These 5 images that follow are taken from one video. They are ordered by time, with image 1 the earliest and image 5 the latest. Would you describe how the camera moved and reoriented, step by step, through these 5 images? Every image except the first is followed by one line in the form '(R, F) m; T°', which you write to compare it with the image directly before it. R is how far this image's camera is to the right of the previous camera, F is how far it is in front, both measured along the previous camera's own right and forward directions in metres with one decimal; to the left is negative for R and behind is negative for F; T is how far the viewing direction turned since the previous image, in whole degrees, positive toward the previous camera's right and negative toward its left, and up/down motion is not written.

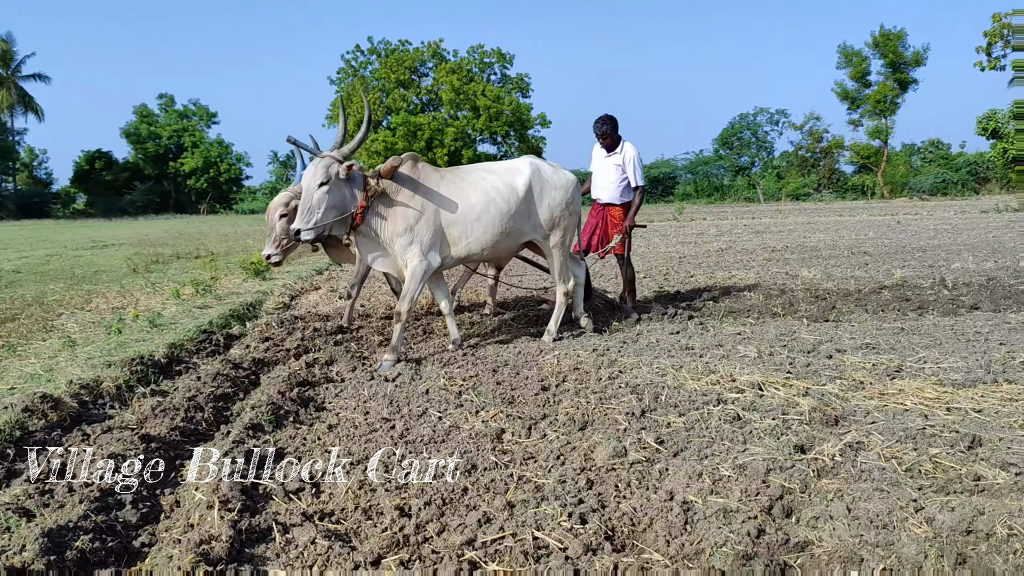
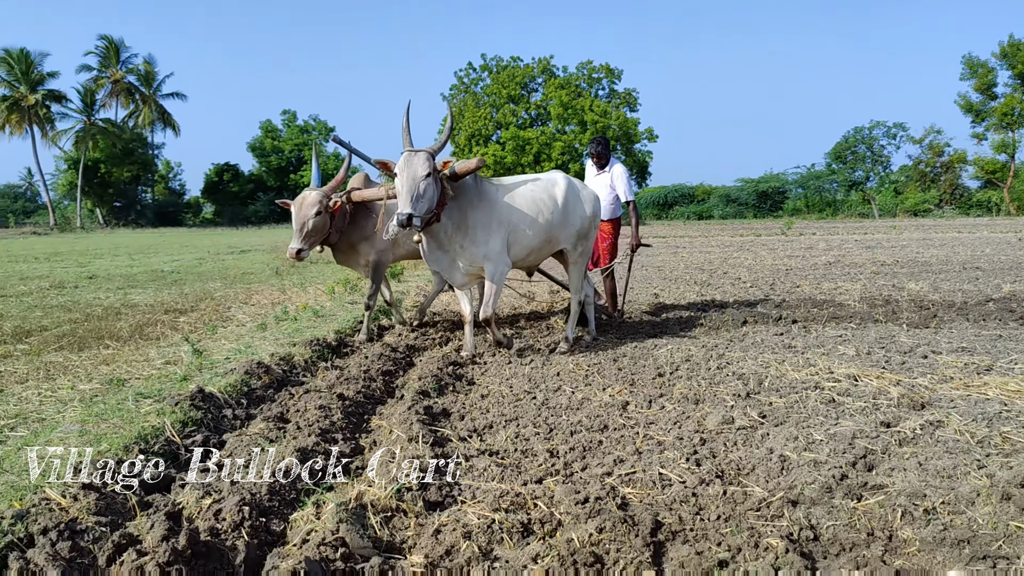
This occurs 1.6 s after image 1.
(-0.1, -0.8) m; -7°
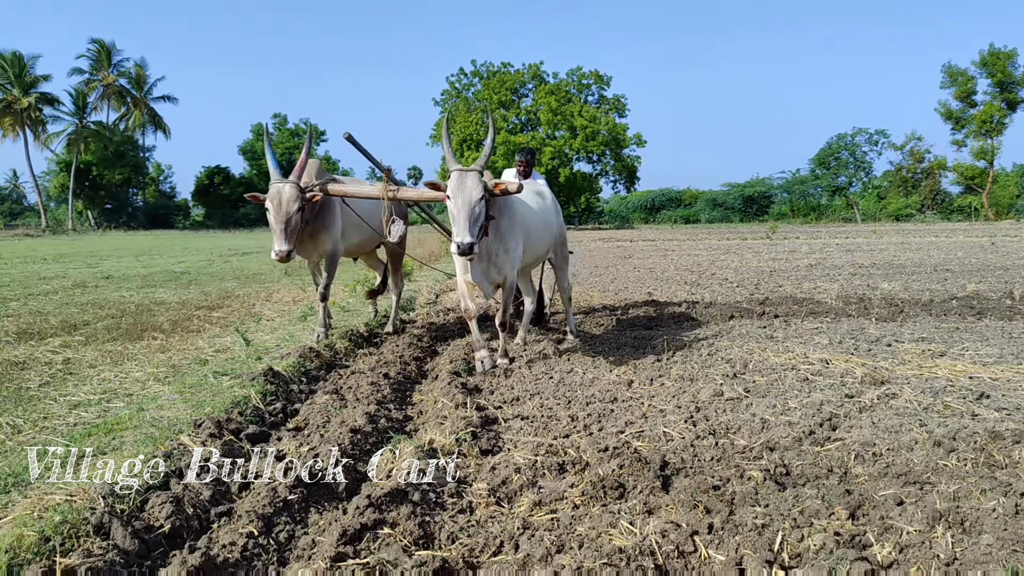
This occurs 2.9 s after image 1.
(-0.2, -0.8) m; +1°
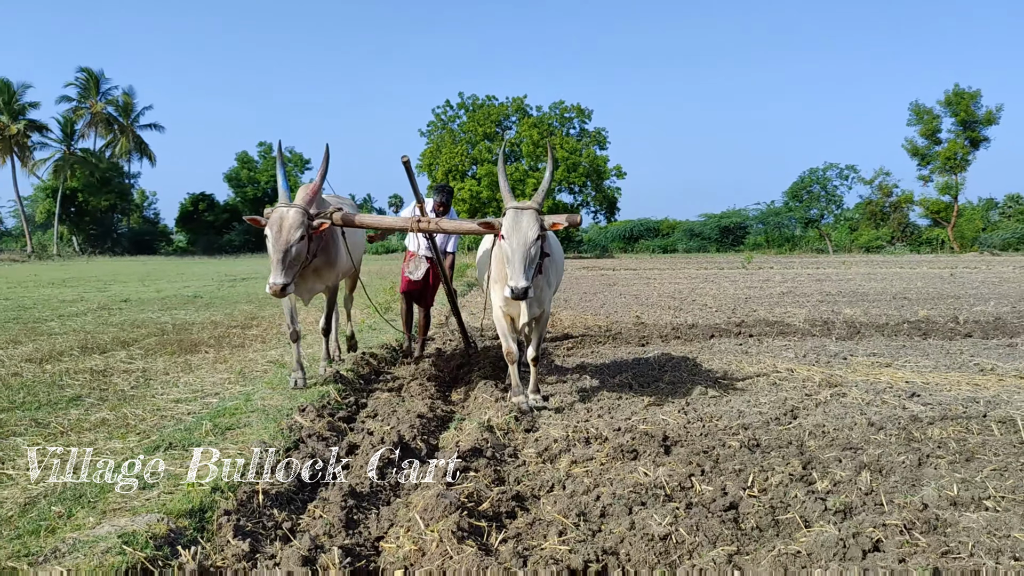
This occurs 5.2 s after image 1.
(-0.4, -1.2) m; +2°
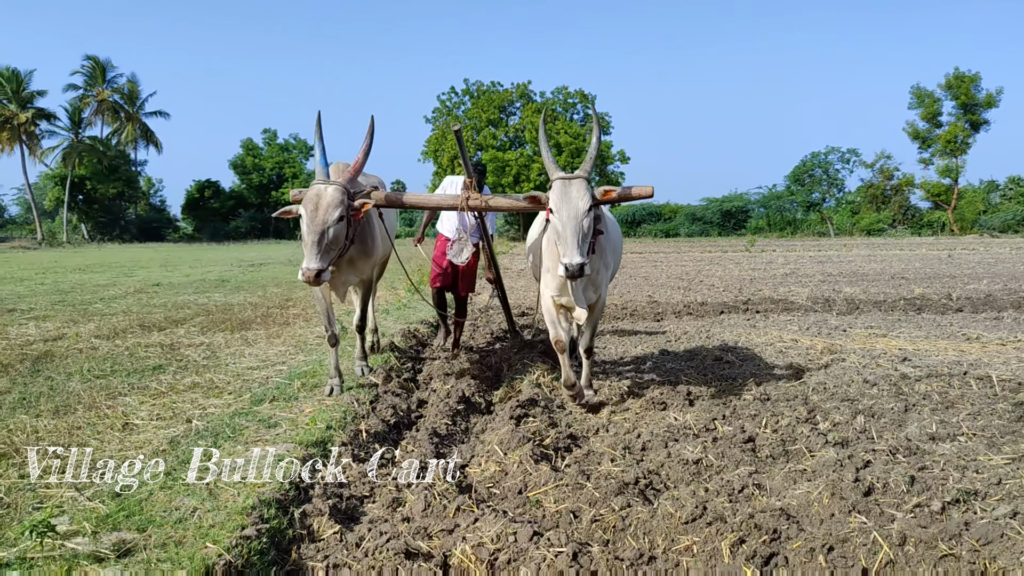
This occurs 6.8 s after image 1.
(-0.3, -0.8) m; 0°
